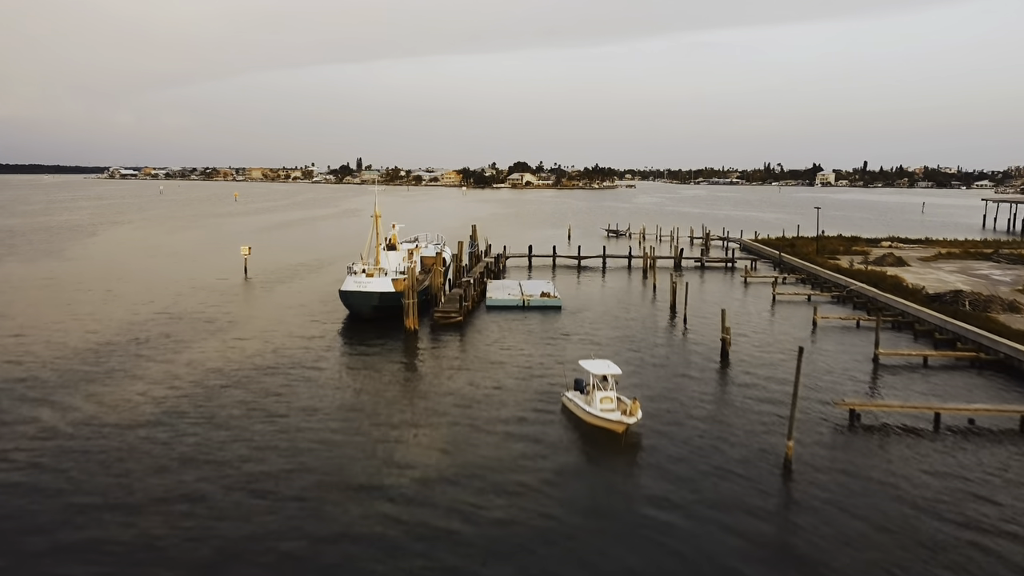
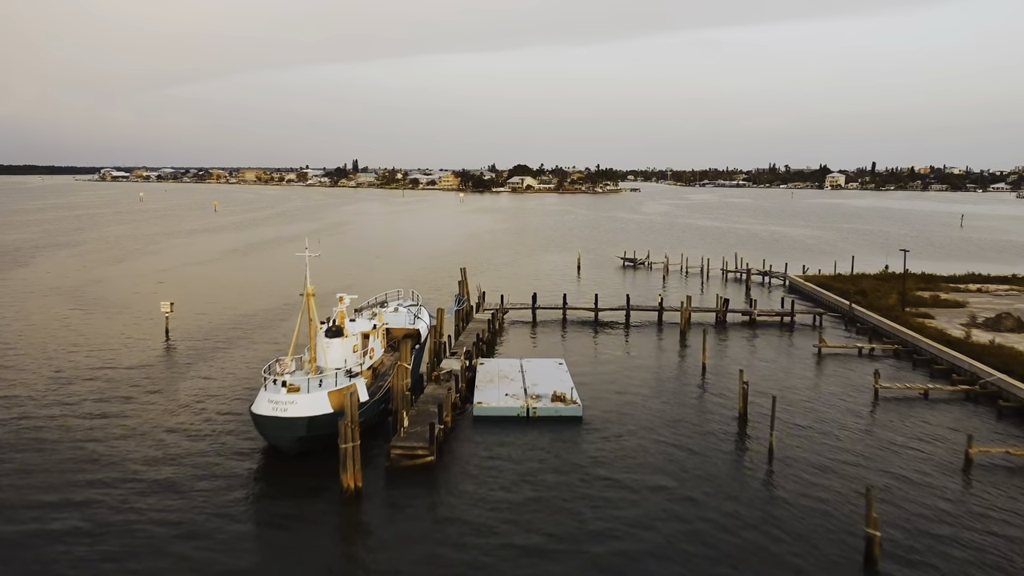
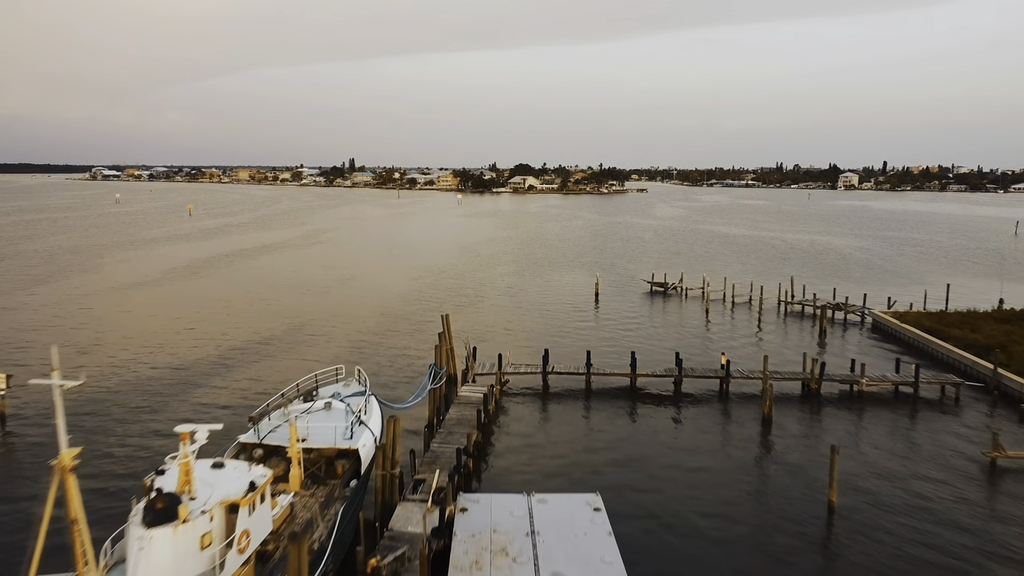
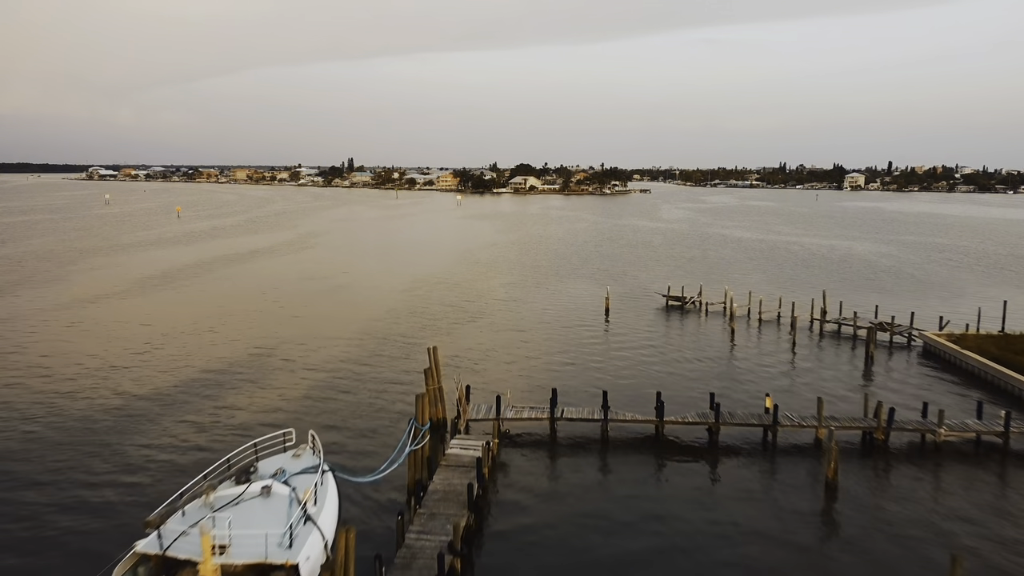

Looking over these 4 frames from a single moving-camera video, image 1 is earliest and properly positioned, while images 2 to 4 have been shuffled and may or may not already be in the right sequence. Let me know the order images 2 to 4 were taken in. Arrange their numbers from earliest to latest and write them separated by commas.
2, 3, 4
